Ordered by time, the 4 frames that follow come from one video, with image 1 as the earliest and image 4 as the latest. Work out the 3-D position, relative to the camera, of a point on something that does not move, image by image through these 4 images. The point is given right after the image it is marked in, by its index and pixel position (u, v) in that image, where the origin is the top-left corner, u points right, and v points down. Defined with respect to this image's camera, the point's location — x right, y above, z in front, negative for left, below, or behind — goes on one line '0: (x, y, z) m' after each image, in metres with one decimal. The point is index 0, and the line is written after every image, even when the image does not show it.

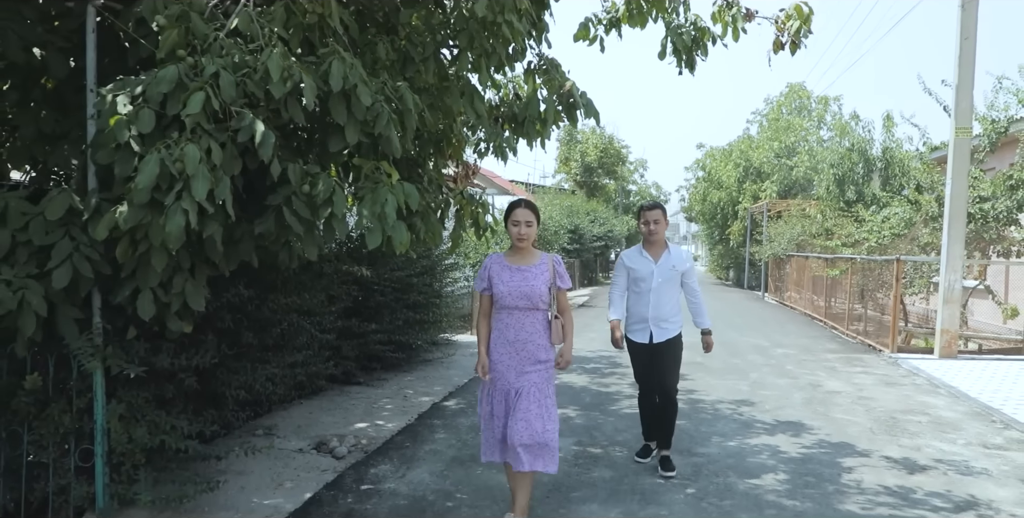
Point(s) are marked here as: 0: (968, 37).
0: (+5.9, +2.9, +9.9) m
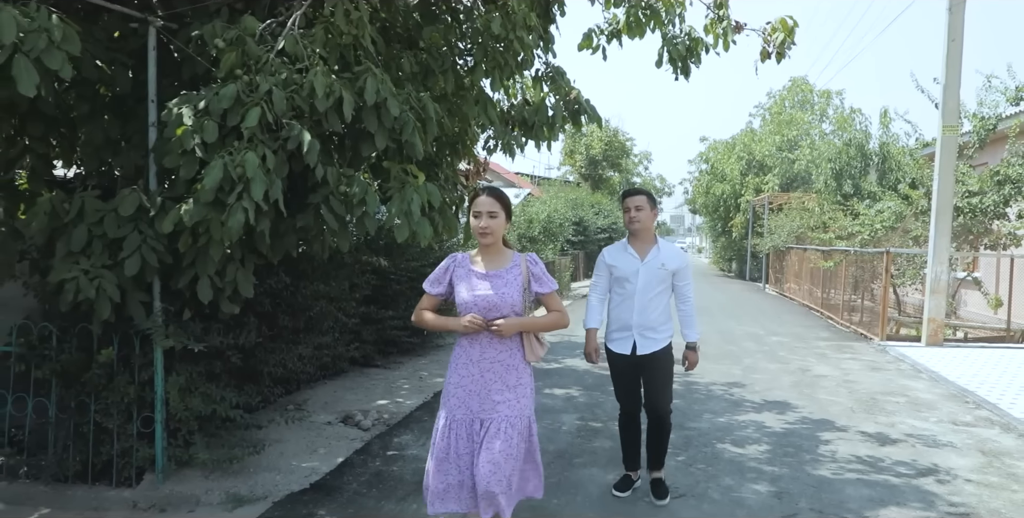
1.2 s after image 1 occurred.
0: (+6.0, +3.0, +10.4) m
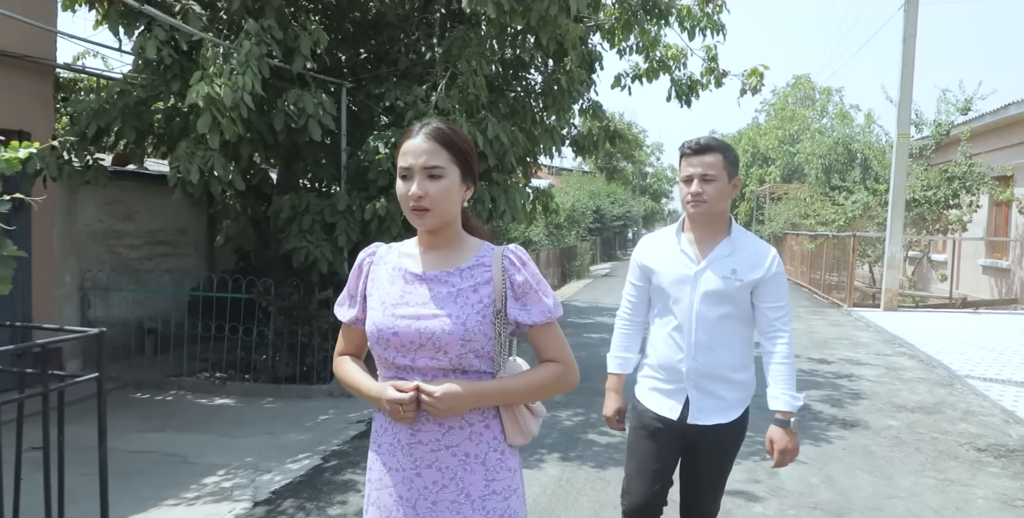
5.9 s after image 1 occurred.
0: (+6.6, +3.3, +12.9) m
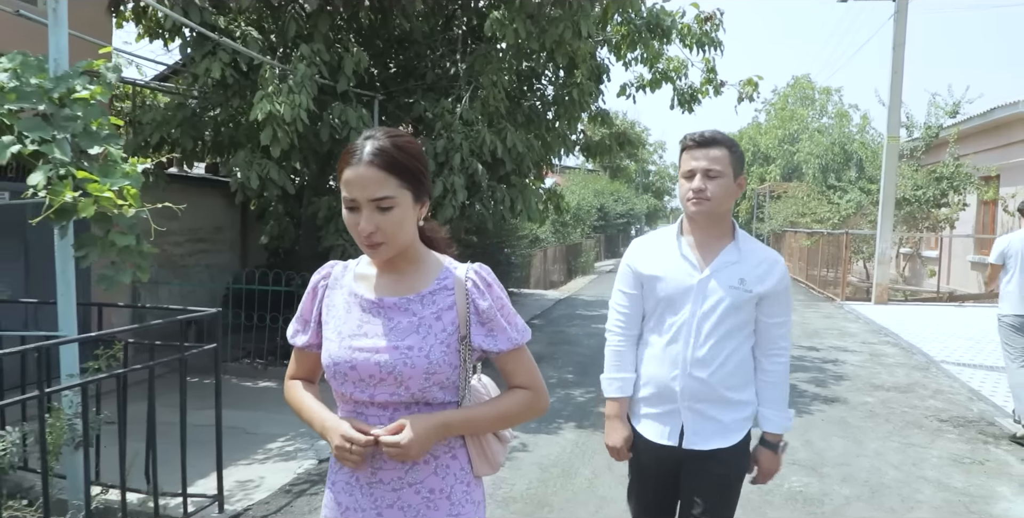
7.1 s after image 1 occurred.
0: (+6.8, +3.3, +13.6) m
